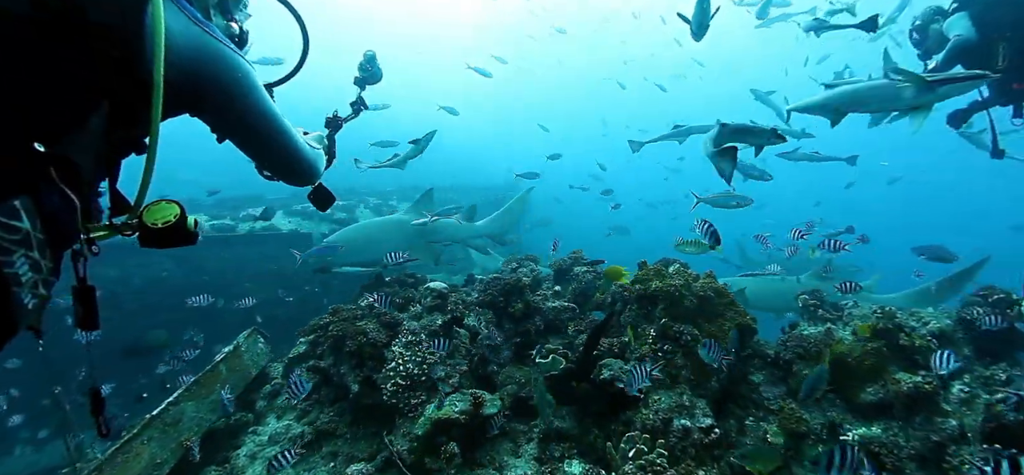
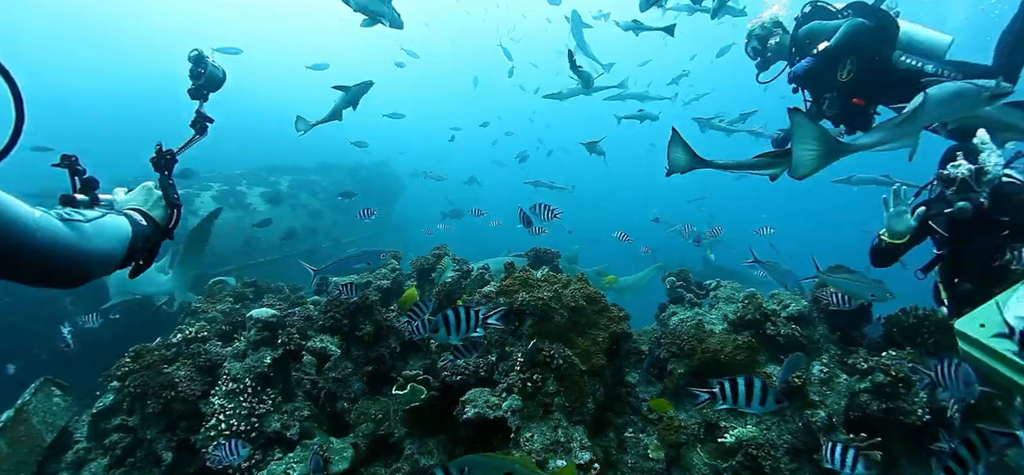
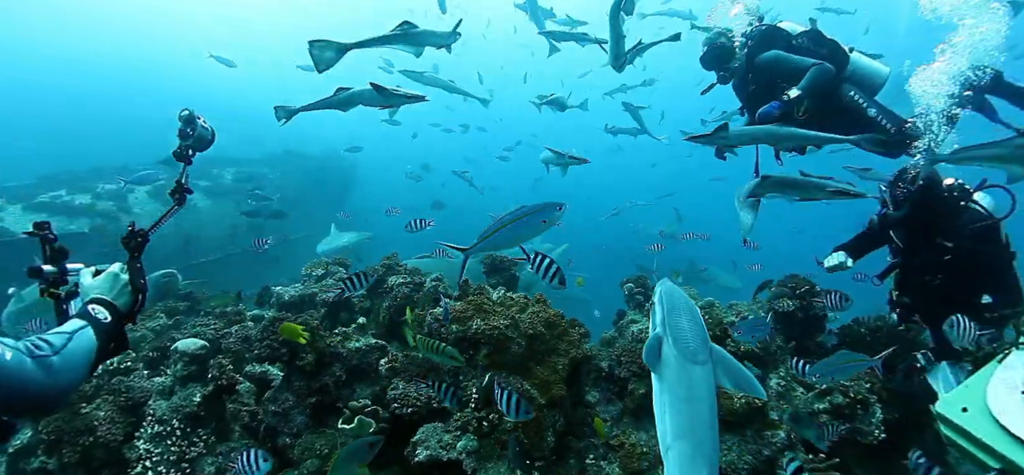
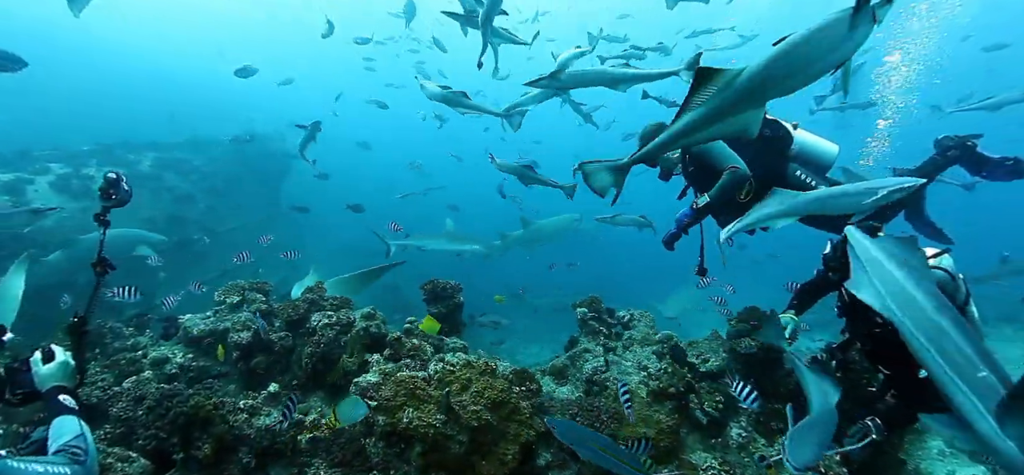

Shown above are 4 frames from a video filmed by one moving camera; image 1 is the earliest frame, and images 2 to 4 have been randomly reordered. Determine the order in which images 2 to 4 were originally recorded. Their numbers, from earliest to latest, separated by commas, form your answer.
2, 3, 4
